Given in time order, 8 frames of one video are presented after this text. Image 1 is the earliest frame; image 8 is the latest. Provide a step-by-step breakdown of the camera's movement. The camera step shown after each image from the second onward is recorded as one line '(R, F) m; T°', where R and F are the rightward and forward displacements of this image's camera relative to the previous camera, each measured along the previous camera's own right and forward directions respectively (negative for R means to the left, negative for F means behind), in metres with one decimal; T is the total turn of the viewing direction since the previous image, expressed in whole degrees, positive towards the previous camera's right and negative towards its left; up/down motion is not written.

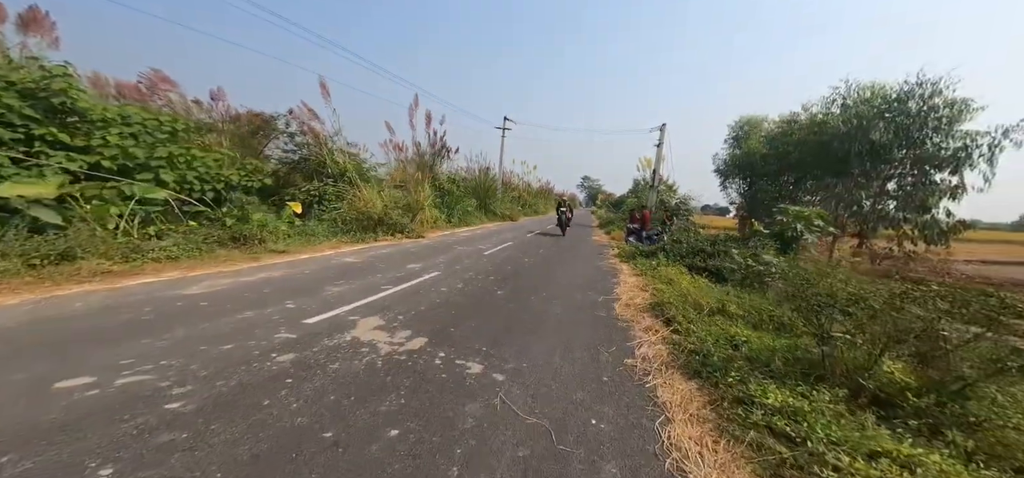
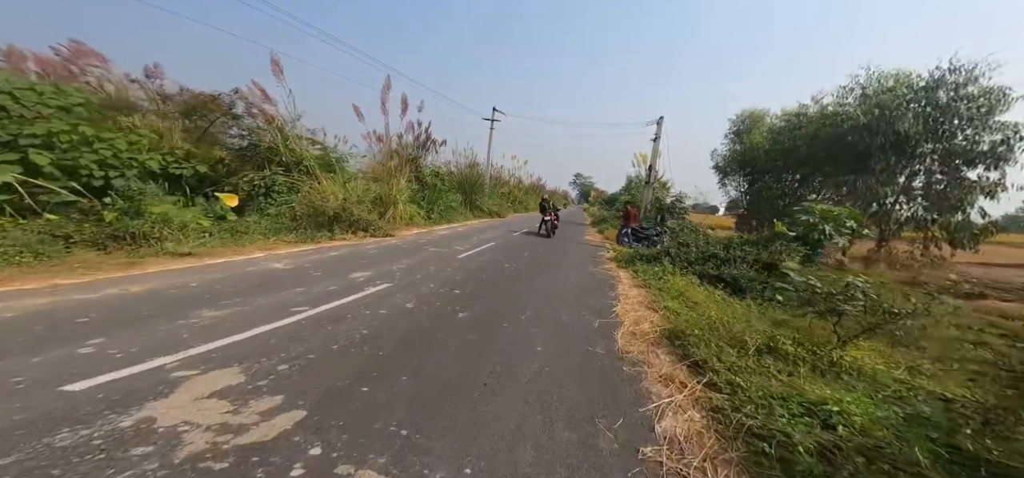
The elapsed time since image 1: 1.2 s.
(+0.3, +2.0) m; +1°
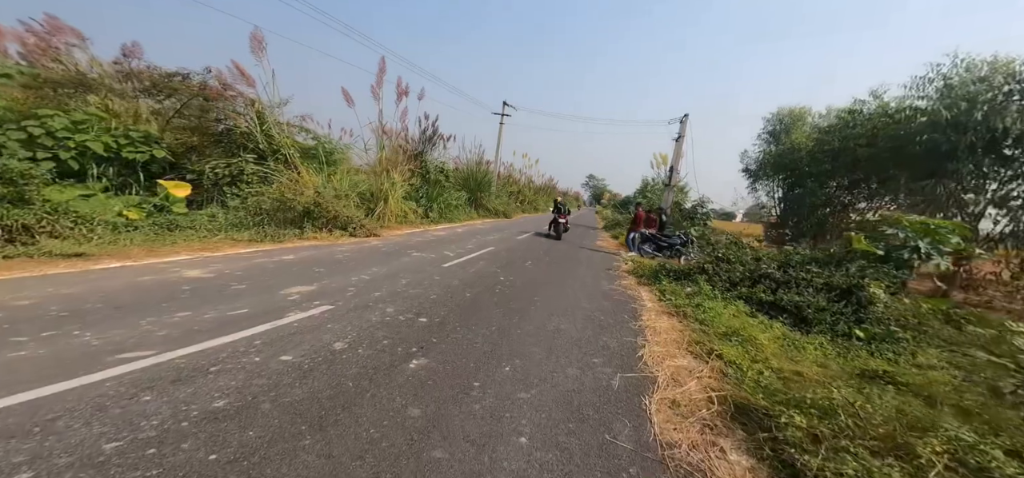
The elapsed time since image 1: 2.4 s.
(+0.3, +2.0) m; -2°
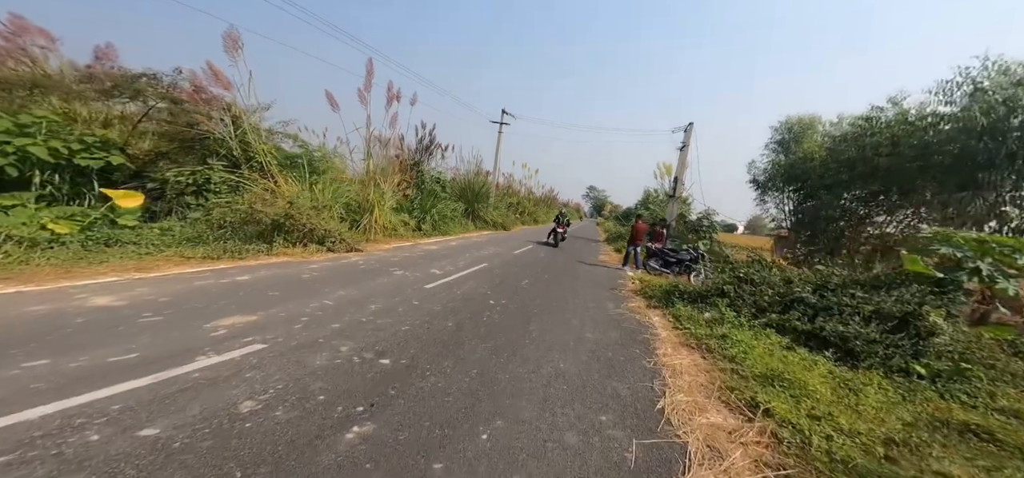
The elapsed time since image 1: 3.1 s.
(+0.2, +1.1) m; 0°
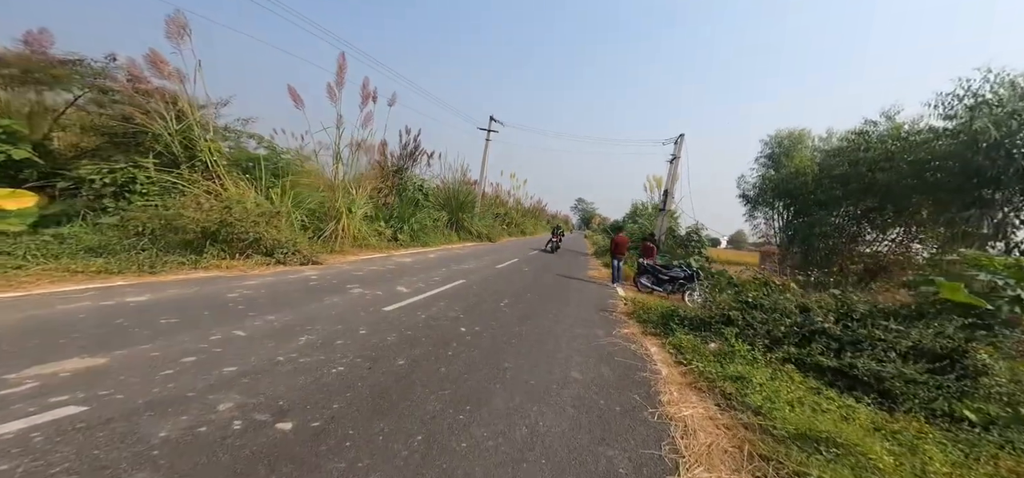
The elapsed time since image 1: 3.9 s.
(+0.2, +1.2) m; +2°
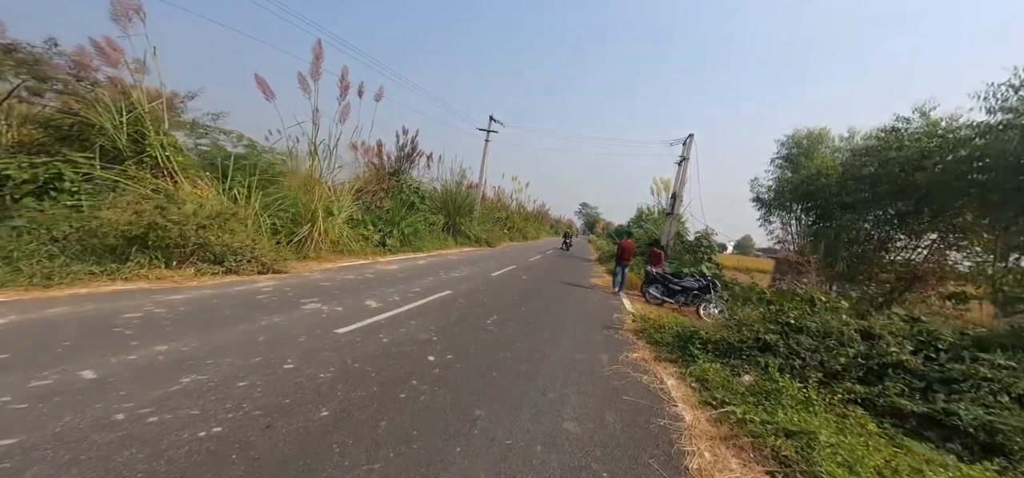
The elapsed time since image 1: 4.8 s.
(+0.3, +1.3) m; -1°
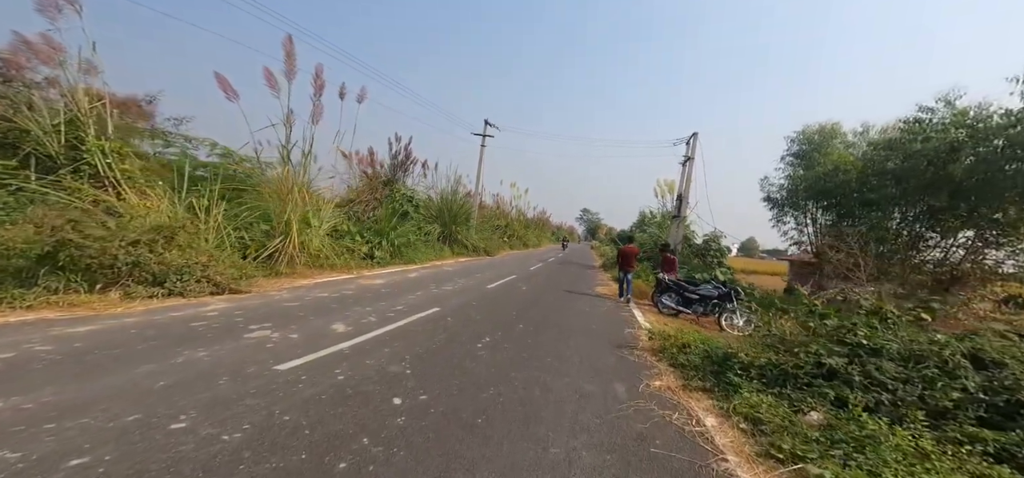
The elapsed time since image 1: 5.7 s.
(+0.1, +1.1) m; 0°
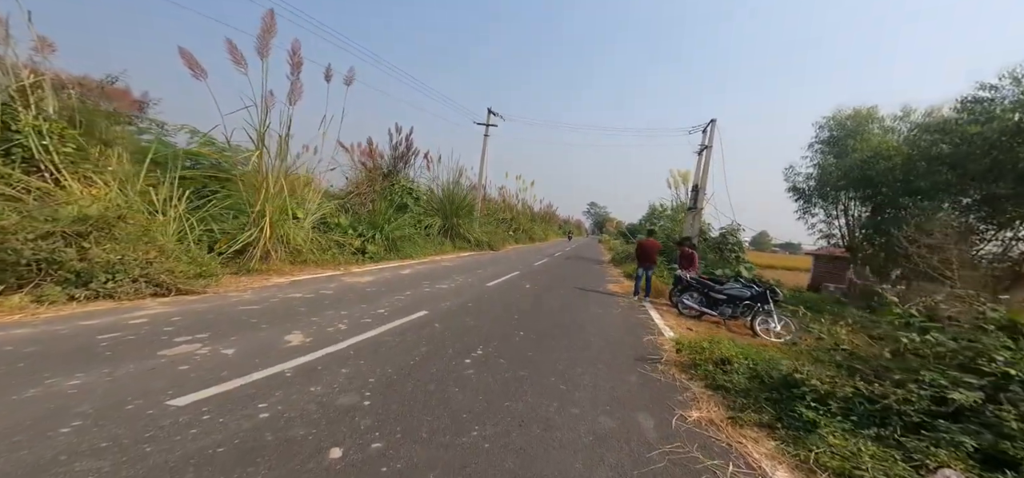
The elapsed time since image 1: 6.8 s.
(+0.1, +1.2) m; -1°
